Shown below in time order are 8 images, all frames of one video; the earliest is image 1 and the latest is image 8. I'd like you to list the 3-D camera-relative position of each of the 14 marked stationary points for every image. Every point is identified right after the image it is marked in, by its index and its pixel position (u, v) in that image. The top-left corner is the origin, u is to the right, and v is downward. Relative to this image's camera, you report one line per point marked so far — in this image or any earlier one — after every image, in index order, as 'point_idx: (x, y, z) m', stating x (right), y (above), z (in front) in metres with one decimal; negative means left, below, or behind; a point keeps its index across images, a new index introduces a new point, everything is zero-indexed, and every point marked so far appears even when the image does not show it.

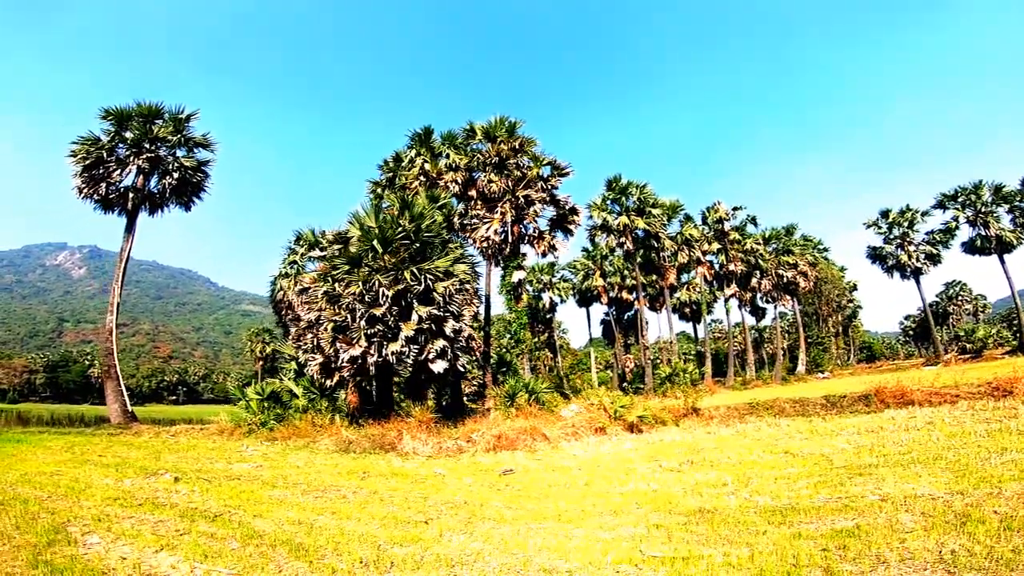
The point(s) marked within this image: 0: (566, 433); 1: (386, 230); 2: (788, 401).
0: (+1.7, -4.5, +16.8) m
1: (-4.1, +1.9, +17.3) m
2: (+9.1, -3.7, +17.5) m
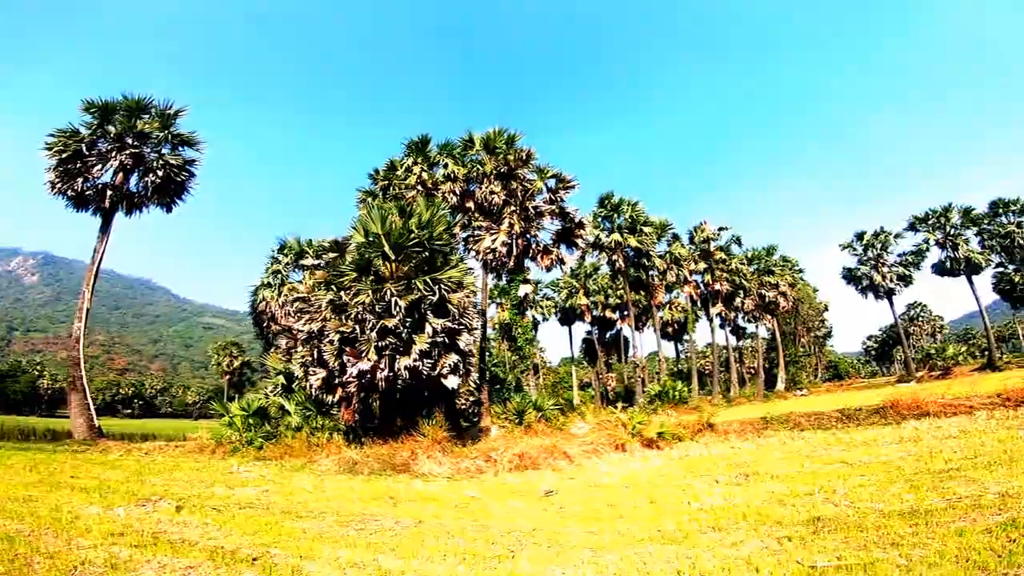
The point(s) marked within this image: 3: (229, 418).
0: (+2.3, -4.9, +16.1) m
1: (-3.5, +1.6, +16.5) m
2: (+9.6, -4.2, +17.6) m
3: (-10.1, -4.5, +19.0) m
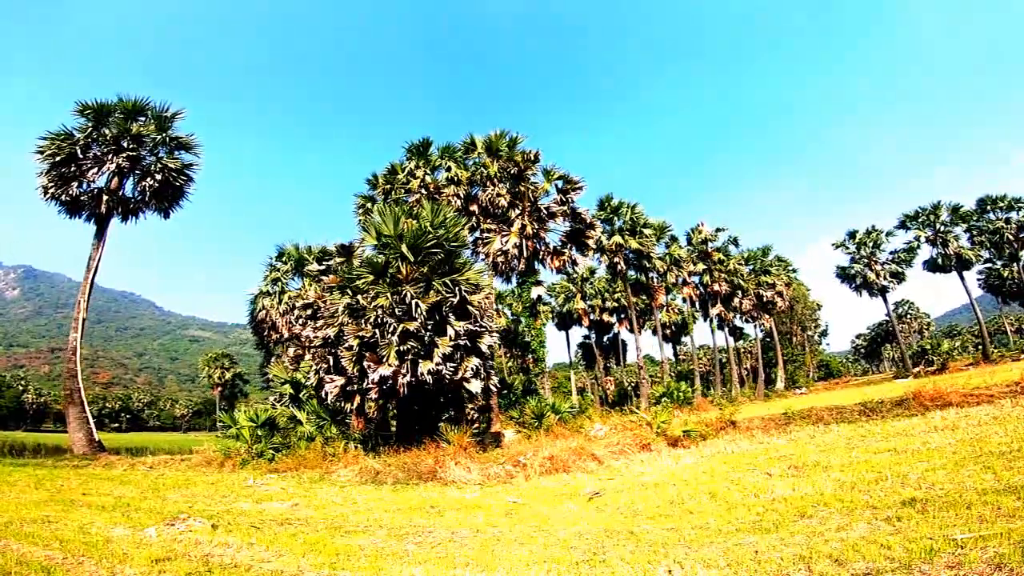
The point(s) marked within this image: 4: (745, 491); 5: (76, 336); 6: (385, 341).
0: (+3.0, -4.8, +15.9) m
1: (-2.9, +1.6, +16.1) m
2: (+10.3, -4.0, +17.6) m
3: (-9.5, -4.7, +18.2) m
4: (+4.2, -3.6, +9.6) m
5: (-14.5, -1.6, +17.8) m
6: (-3.7, -1.6, +15.4) m
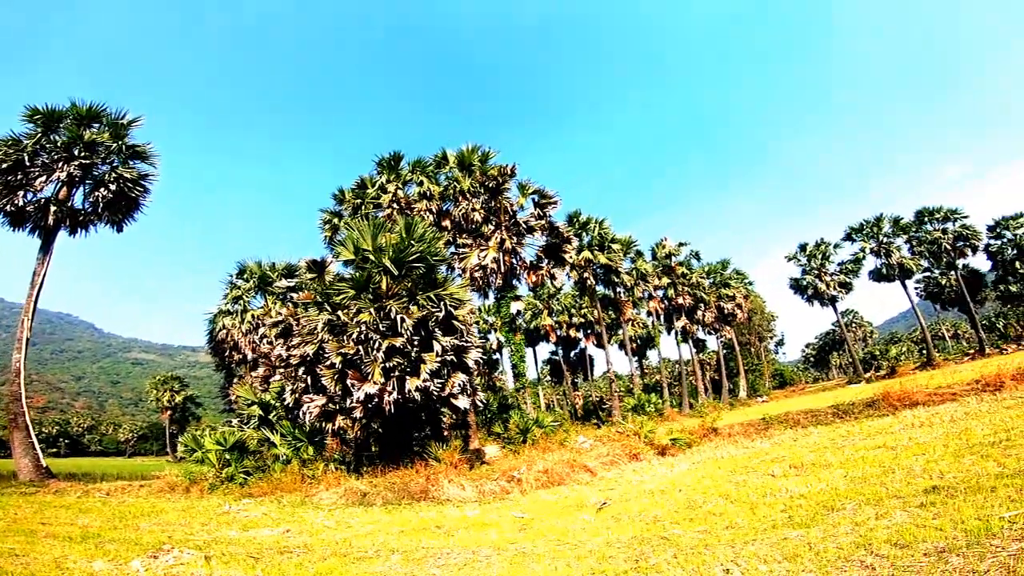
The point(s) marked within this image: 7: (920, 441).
0: (+2.7, -5.1, +15.8) m
1: (-3.3, +1.2, +15.7) m
2: (+9.8, -4.2, +18.2) m
3: (-9.9, -5.3, +16.9) m
4: (+4.4, -3.6, +9.6) m
5: (-15.0, -2.2, +16.2) m
6: (-4.0, -2.0, +14.9) m
7: (+8.8, -3.2, +11.5) m
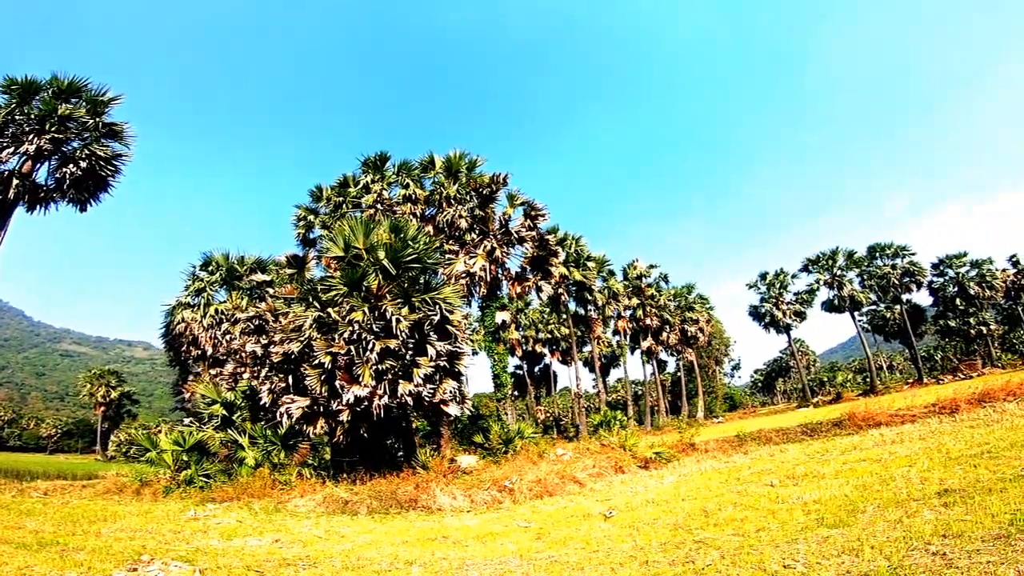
0: (+2.4, -5.5, +15.8) m
1: (-3.3, +1.2, +15.3) m
2: (+9.1, -5.1, +18.9) m
3: (-10.4, -5.0, +15.7) m
4: (+4.7, -3.9, +9.9) m
5: (-15.1, -1.6, +14.6) m
6: (-4.1, -1.9, +14.3) m
7: (+8.9, -3.8, +12.2) m
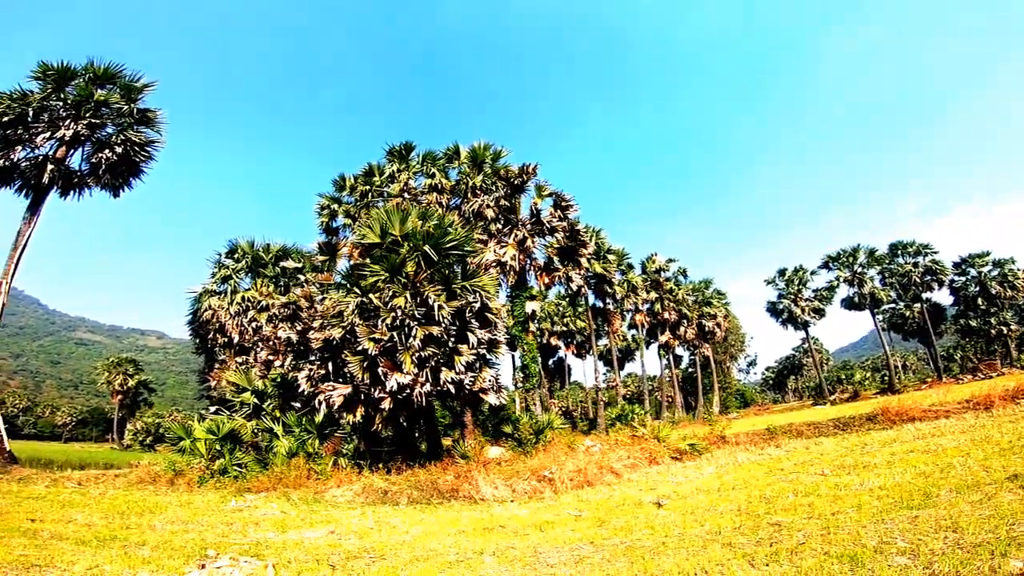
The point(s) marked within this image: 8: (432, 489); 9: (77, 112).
0: (+3.4, -5.2, +15.7) m
1: (-2.2, +1.5, +15.2) m
2: (+10.2, -4.8, +18.9) m
3: (-9.3, -4.5, +15.7) m
4: (+5.8, -3.7, +9.8) m
5: (-14.0, -1.0, +14.5) m
6: (-3.0, -1.5, +14.2) m
7: (+9.9, -3.6, +12.1) m
8: (-2.0, -4.9, +13.4) m
9: (-13.6, +5.6, +16.6) m
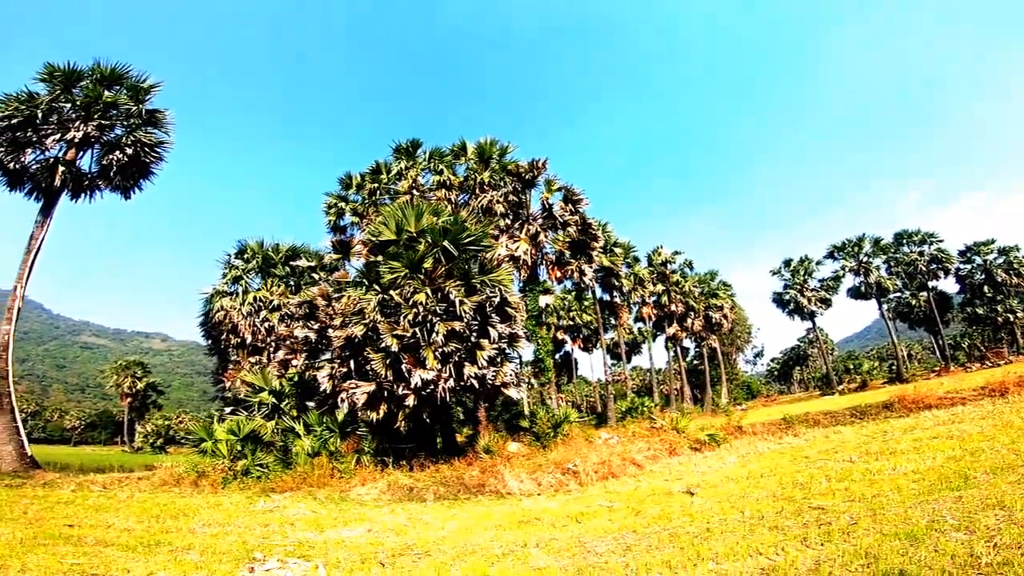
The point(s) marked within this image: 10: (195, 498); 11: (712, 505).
0: (+4.0, -4.9, +15.8) m
1: (-1.7, +1.6, +15.2) m
2: (+10.8, -4.4, +18.9) m
3: (-8.7, -4.5, +15.6) m
4: (+6.4, -3.4, +9.9) m
5: (-13.5, -1.1, +14.4) m
6: (-2.4, -1.4, +14.2) m
7: (+10.5, -3.3, +12.2) m
8: (-1.4, -4.8, +13.4) m
9: (-13.2, +5.5, +16.4) m
10: (-7.8, -5.1, +13.2) m
11: (+3.4, -3.8, +9.3) m
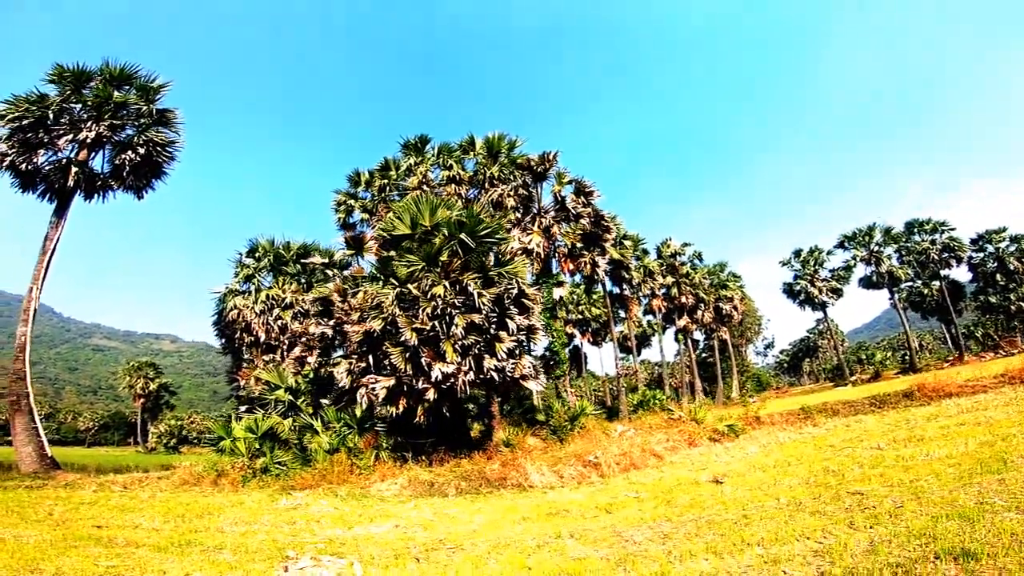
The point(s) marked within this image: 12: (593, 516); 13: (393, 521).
0: (+4.6, -4.6, +15.7) m
1: (-1.3, +1.8, +15.1) m
2: (+11.3, -4.0, +18.8) m
3: (-8.2, -4.4, +15.6) m
4: (+6.9, -3.1, +9.8) m
5: (-13.0, -1.2, +14.4) m
6: (-1.9, -1.2, +14.2) m
7: (+11.0, -2.9, +12.1) m
8: (-0.8, -4.6, +13.3) m
9: (-12.8, +5.5, +16.4) m
10: (-7.2, -5.1, +13.2) m
11: (+3.9, -3.5, +9.2) m
12: (+1.3, -3.9, +9.3) m
13: (-2.6, -4.4, +10.6) m
